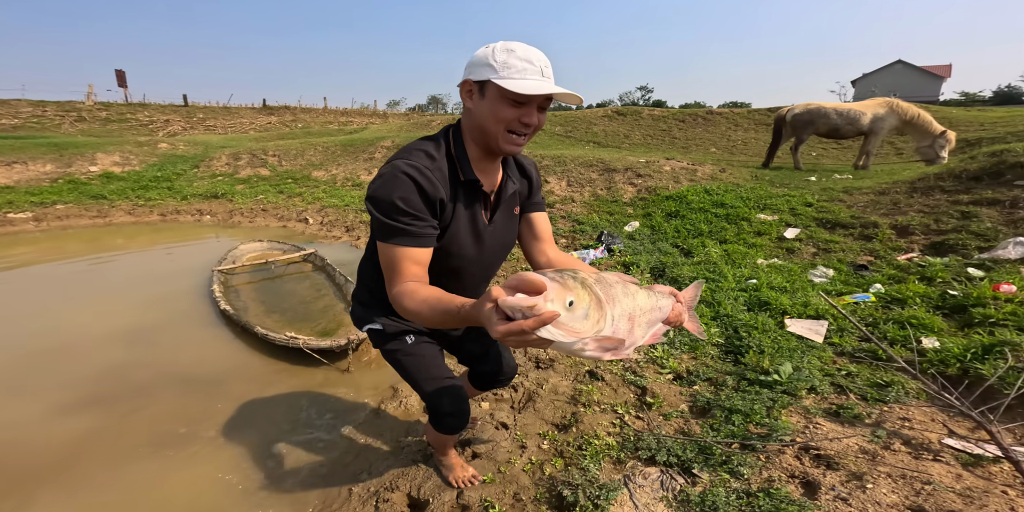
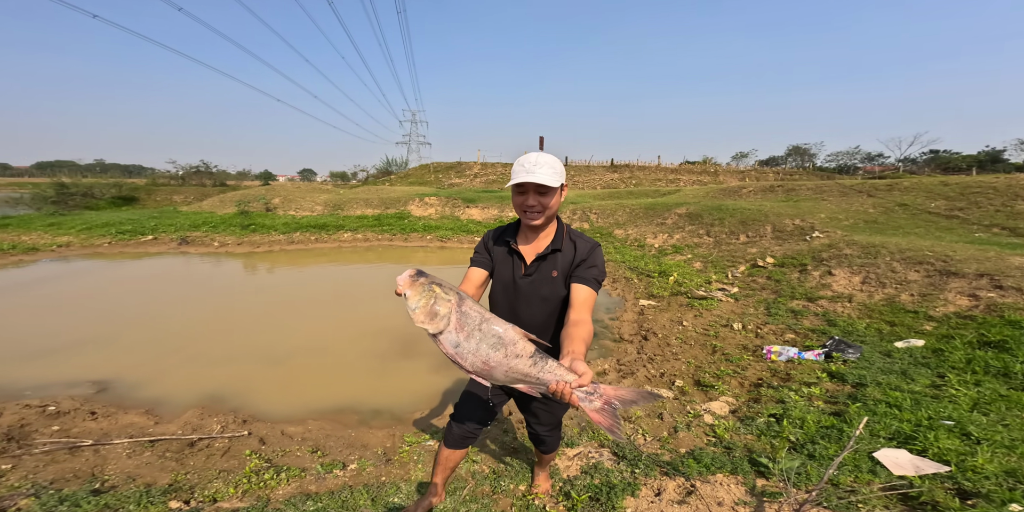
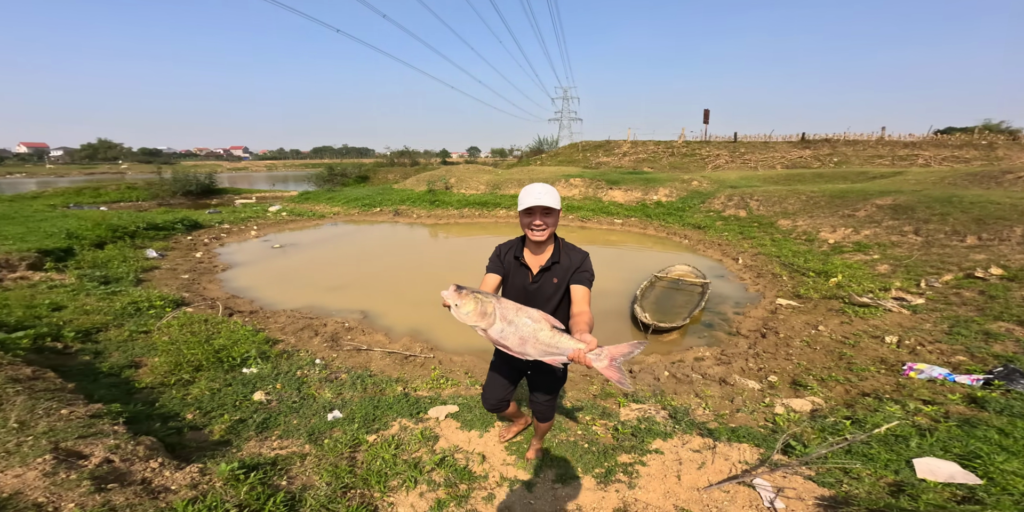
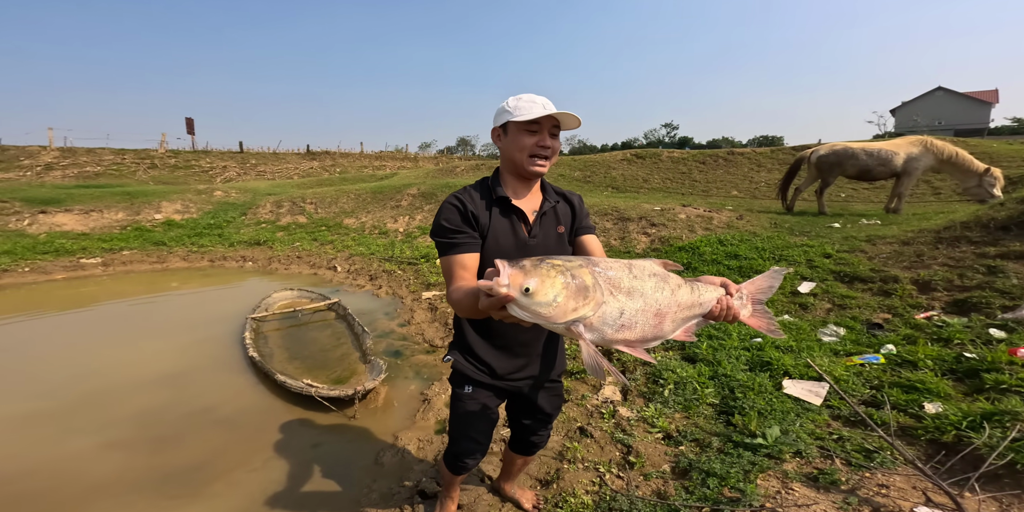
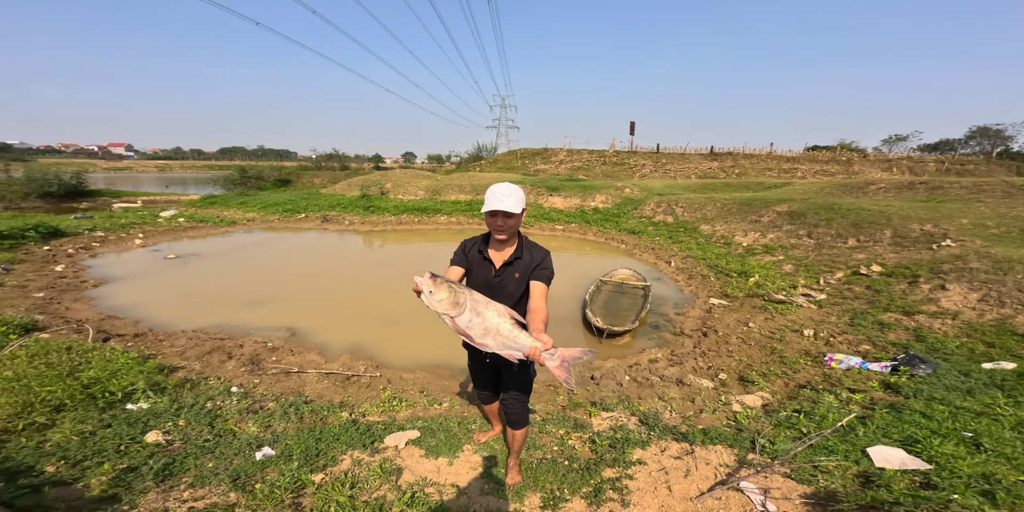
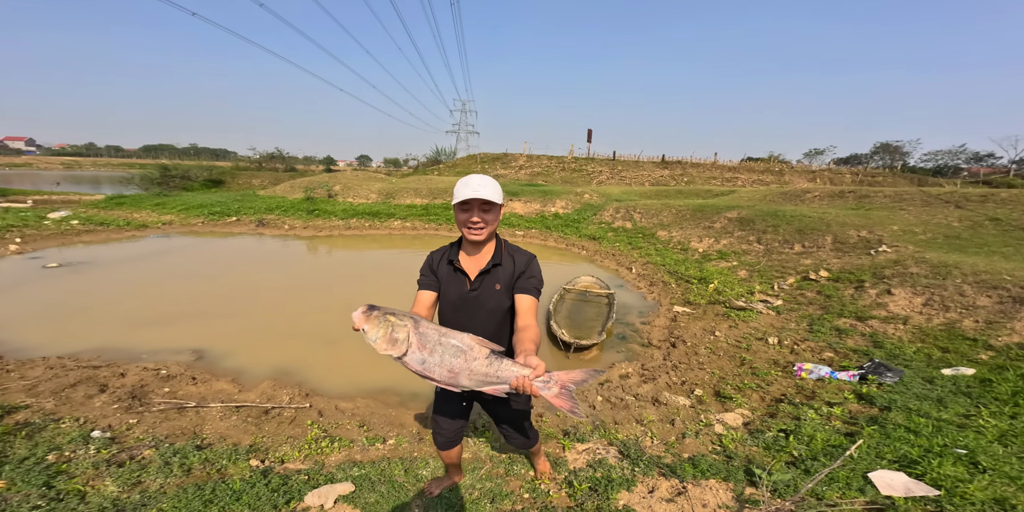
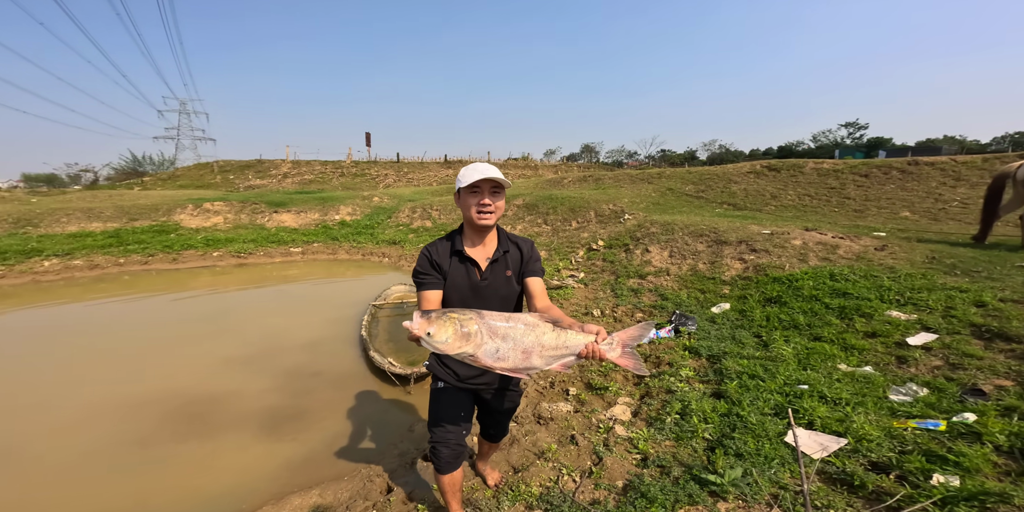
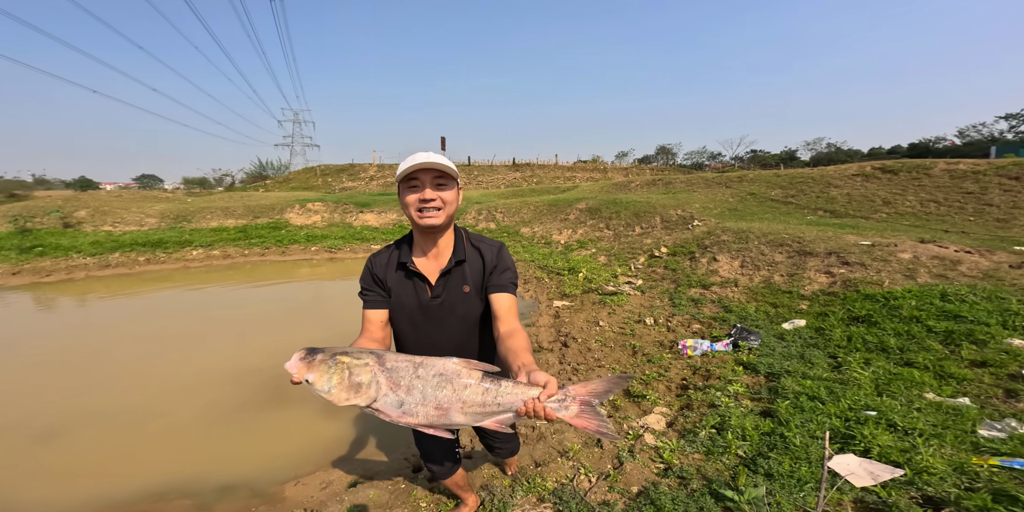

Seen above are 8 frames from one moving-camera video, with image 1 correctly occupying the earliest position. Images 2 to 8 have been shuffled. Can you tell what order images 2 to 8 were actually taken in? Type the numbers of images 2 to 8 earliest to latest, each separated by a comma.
4, 7, 8, 2, 6, 5, 3
